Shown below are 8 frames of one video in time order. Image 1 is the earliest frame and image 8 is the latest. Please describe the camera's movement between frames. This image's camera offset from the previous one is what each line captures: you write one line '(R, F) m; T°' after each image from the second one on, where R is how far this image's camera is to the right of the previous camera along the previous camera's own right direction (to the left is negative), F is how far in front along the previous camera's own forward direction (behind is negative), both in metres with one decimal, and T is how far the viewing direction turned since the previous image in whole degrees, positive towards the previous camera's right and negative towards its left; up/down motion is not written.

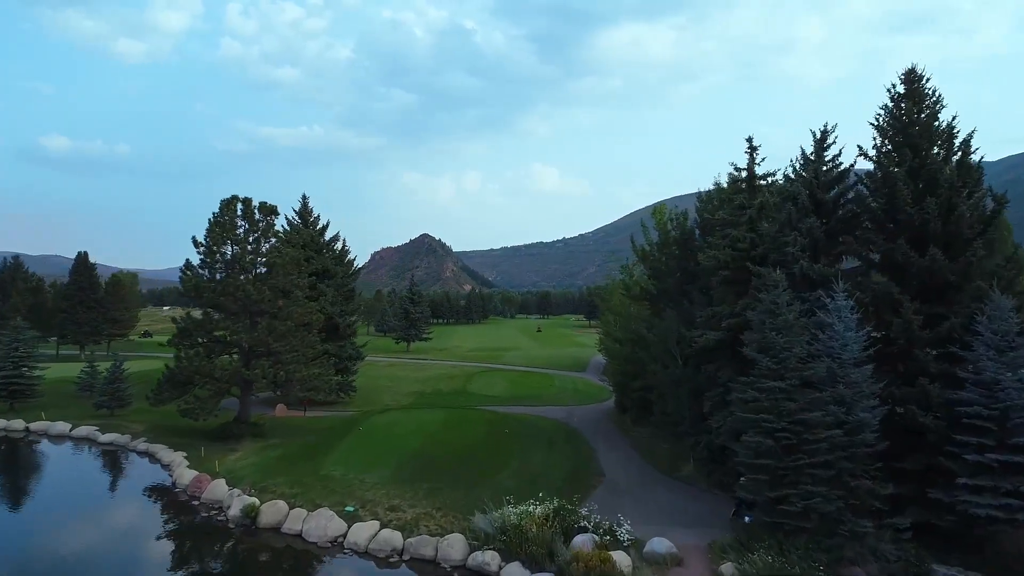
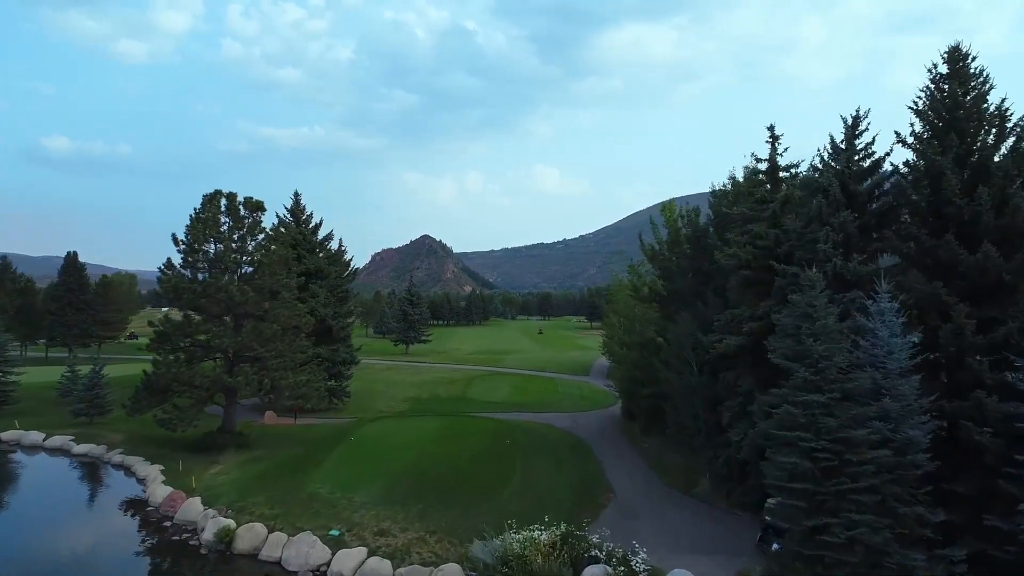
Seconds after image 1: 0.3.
(0.0, +1.6) m; 0°
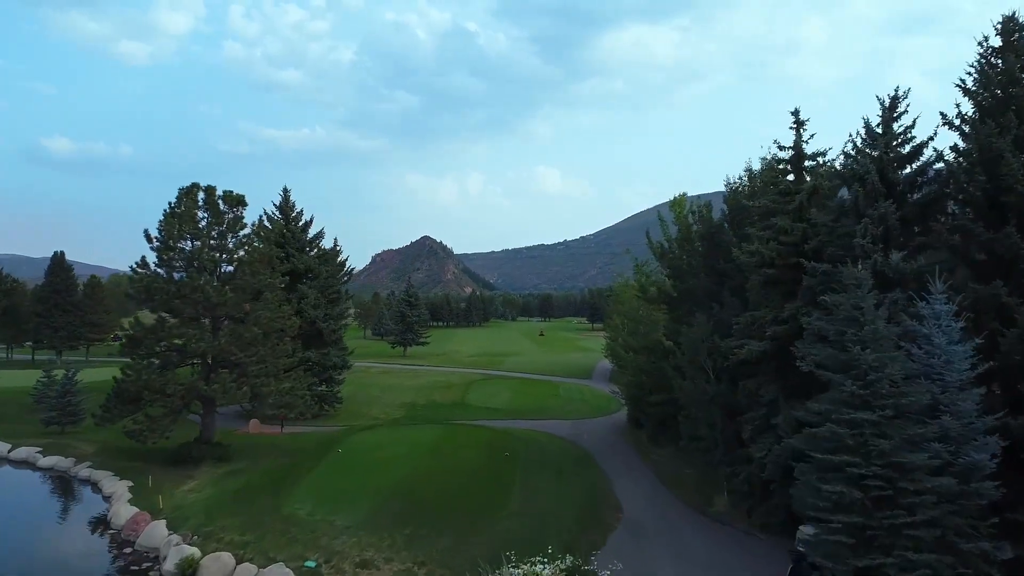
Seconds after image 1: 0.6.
(0.0, +1.7) m; 0°
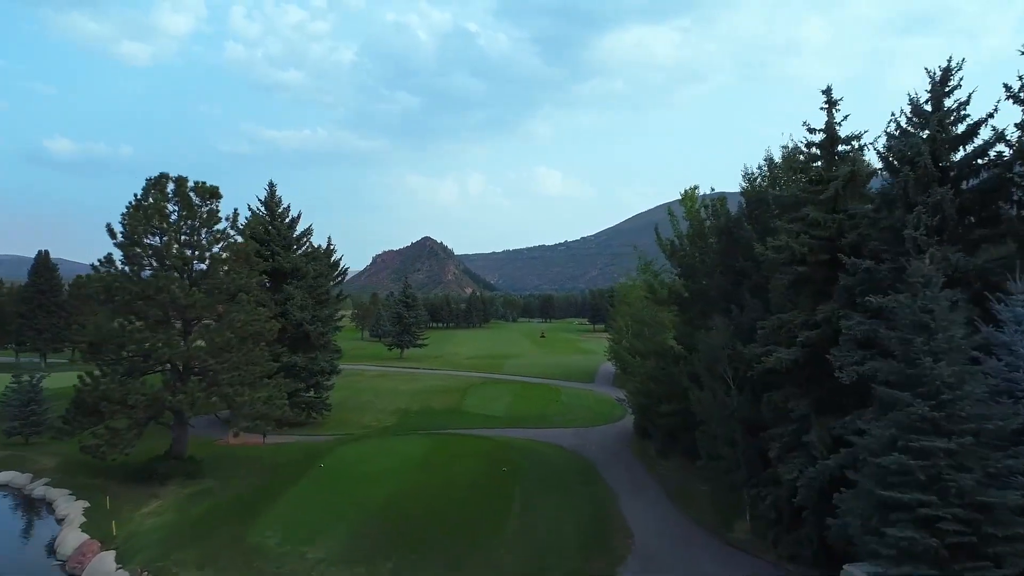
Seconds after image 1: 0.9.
(+0.1, +1.8) m; 0°
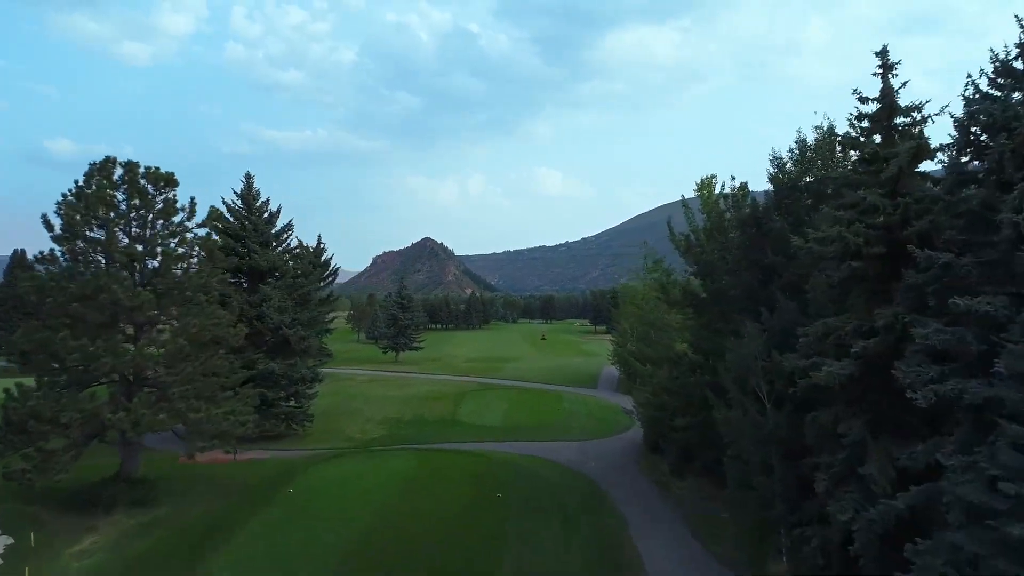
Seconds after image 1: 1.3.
(+0.1, +2.5) m; 0°
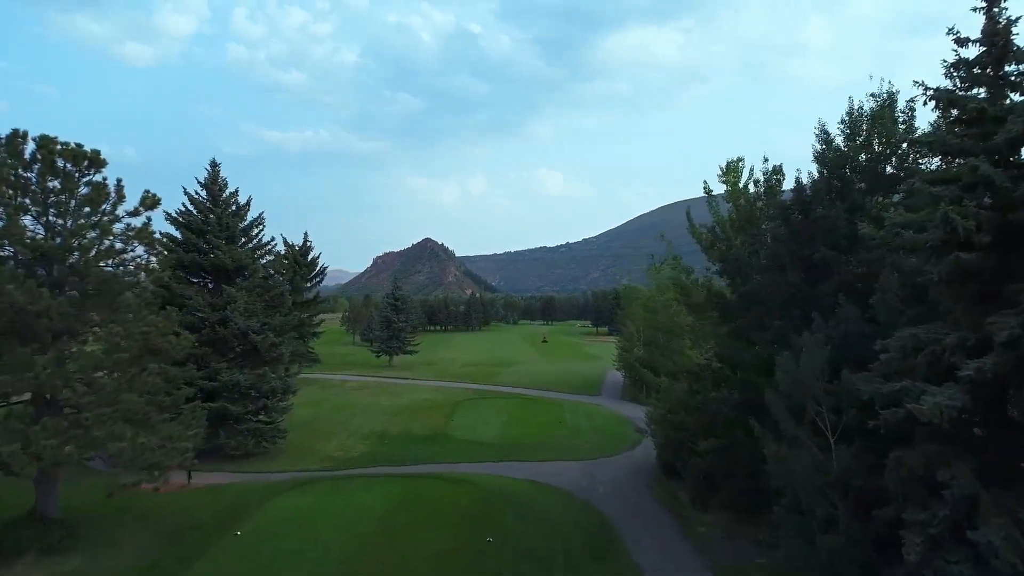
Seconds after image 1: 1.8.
(+0.1, +3.0) m; 0°
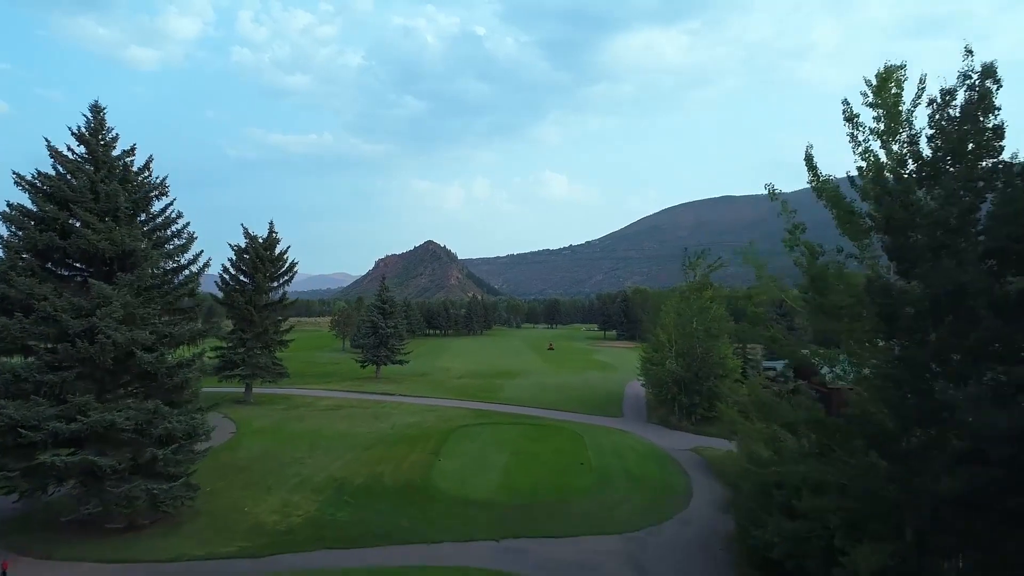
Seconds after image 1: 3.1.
(-0.1, +7.6) m; 0°
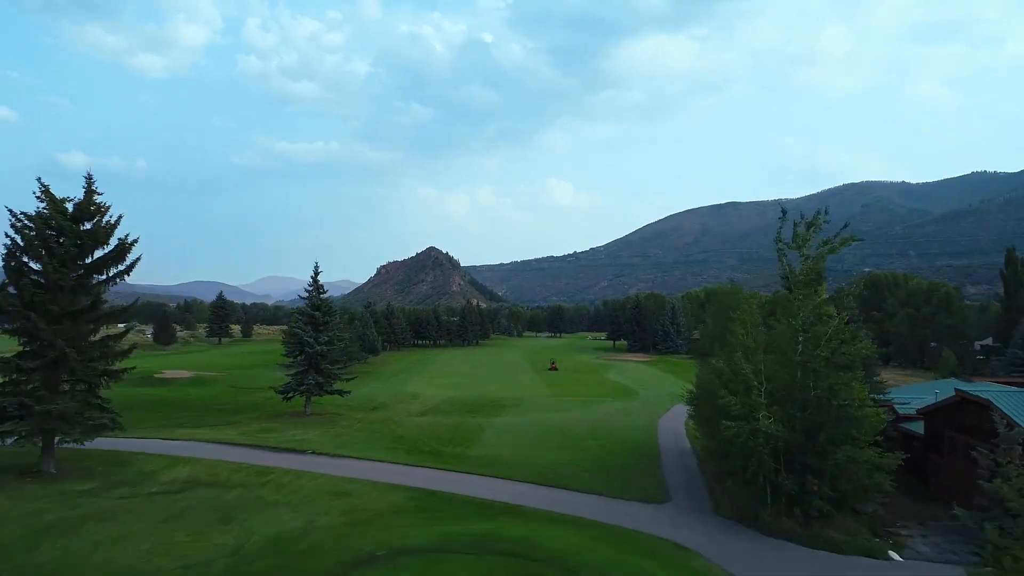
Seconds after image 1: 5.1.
(+0.8, +15.8) m; 0°
